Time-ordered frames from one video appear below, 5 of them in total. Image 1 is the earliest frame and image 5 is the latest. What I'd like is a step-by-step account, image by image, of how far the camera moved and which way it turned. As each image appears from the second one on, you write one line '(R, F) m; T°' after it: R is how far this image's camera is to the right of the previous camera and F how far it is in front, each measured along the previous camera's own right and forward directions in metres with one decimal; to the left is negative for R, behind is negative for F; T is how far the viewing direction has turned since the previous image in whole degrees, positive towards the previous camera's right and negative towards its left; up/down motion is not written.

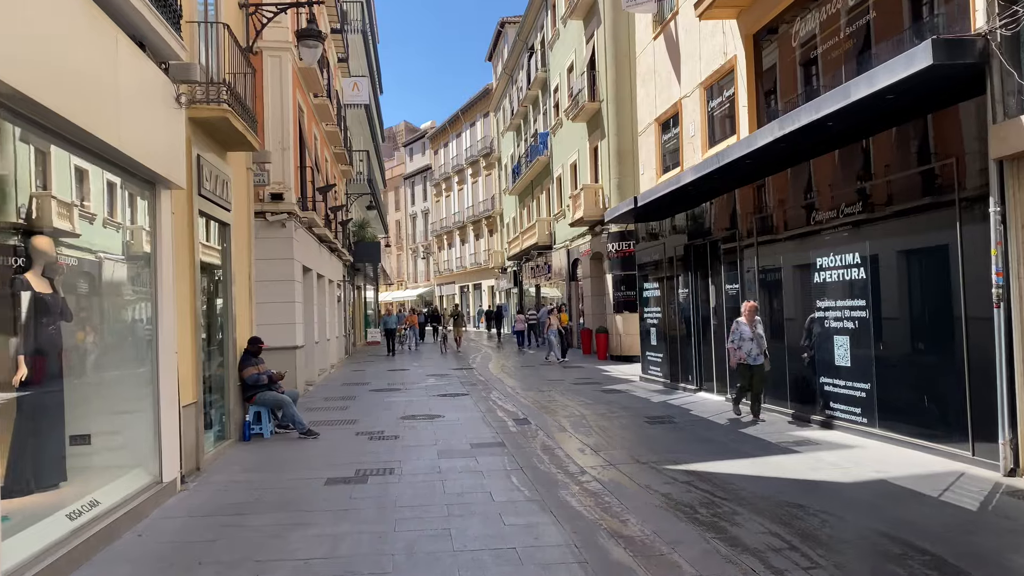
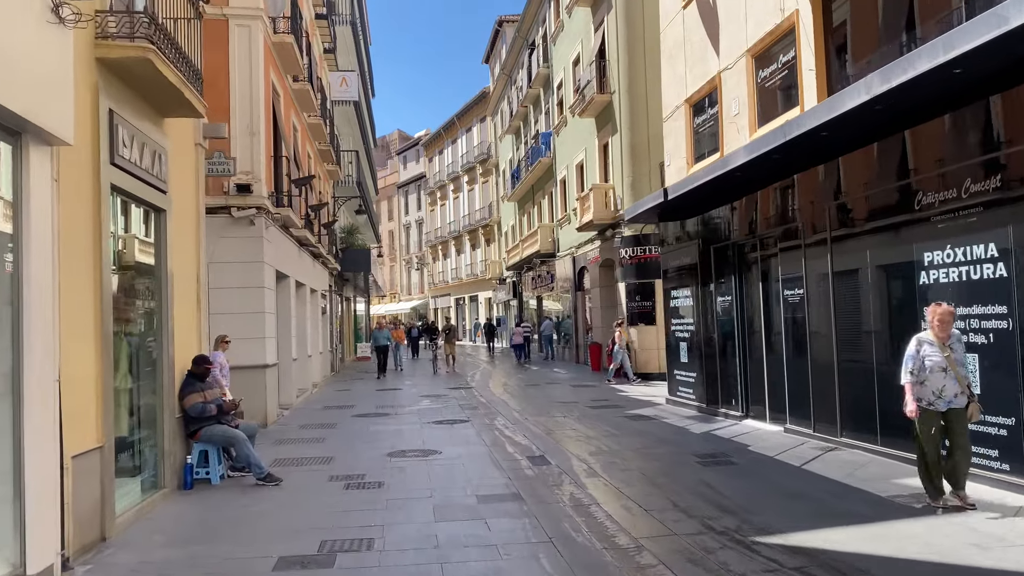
(-0.2, +2.1) m; 0°
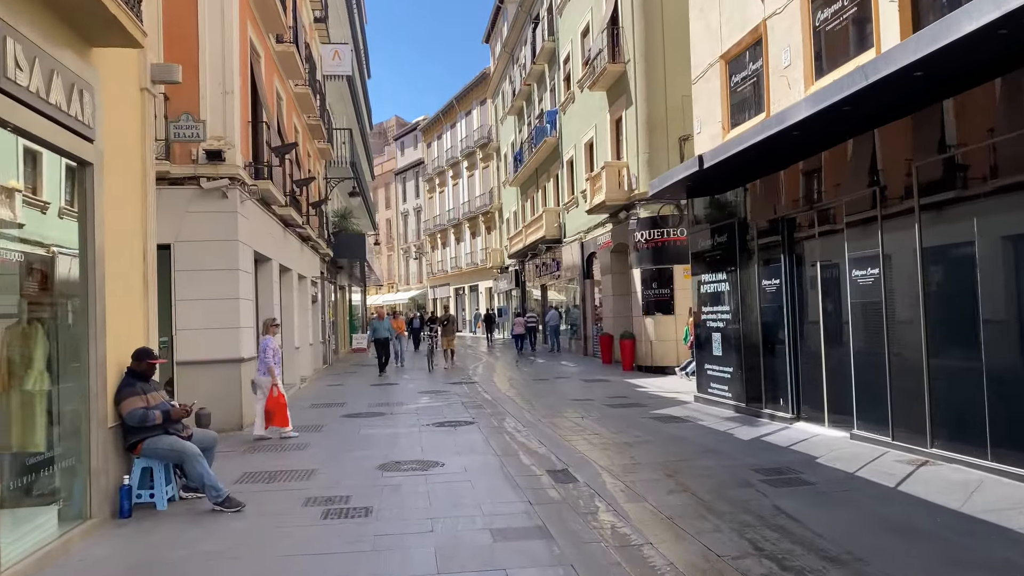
(-0.2, +1.6) m; 0°
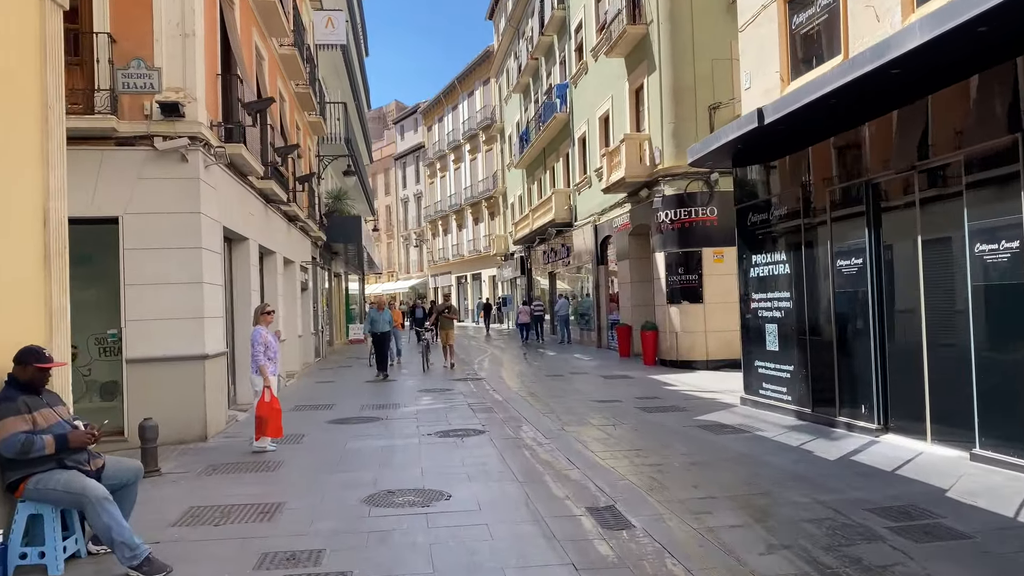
(-0.2, +1.8) m; 0°
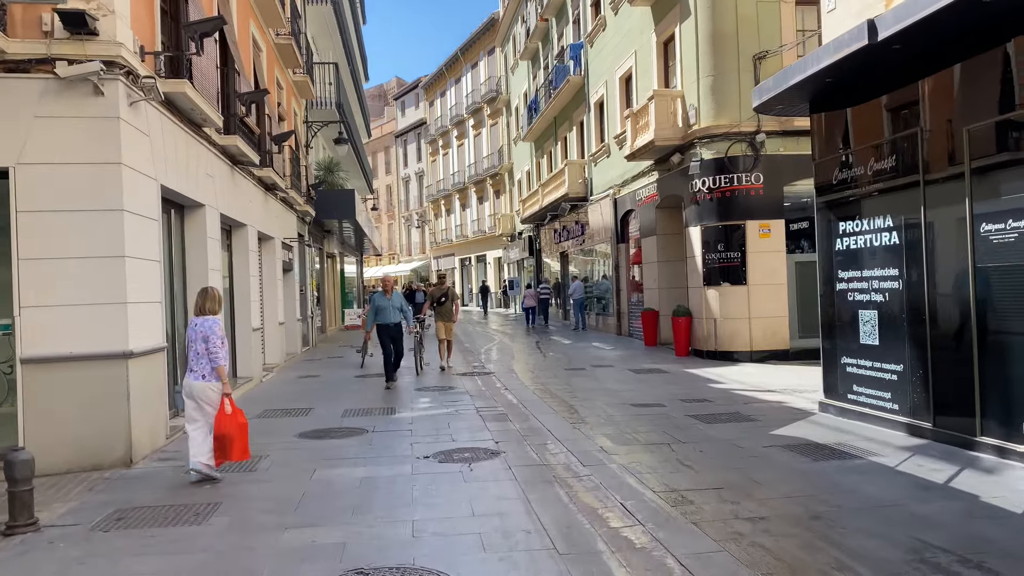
(-0.2, +2.2) m; 0°
